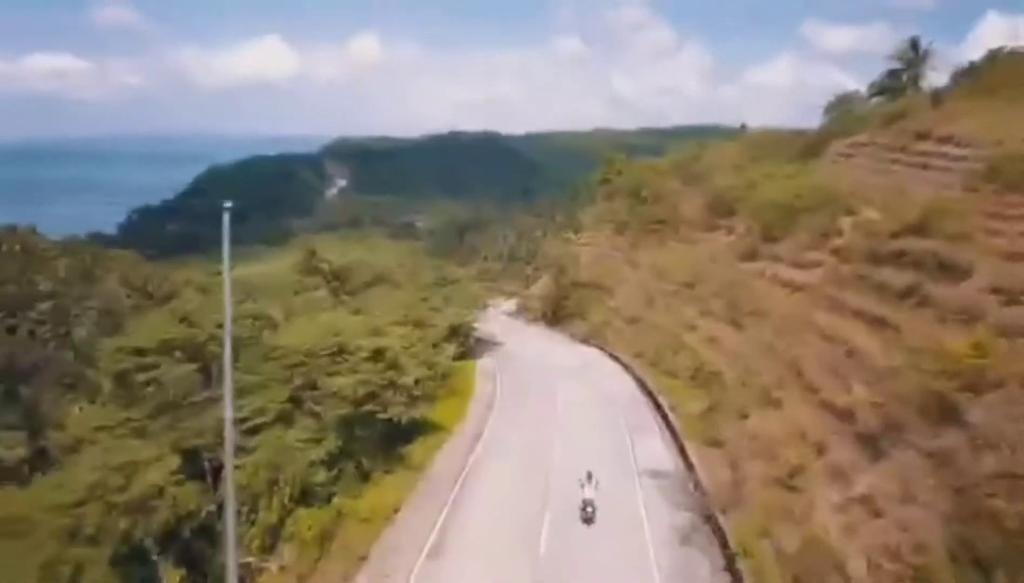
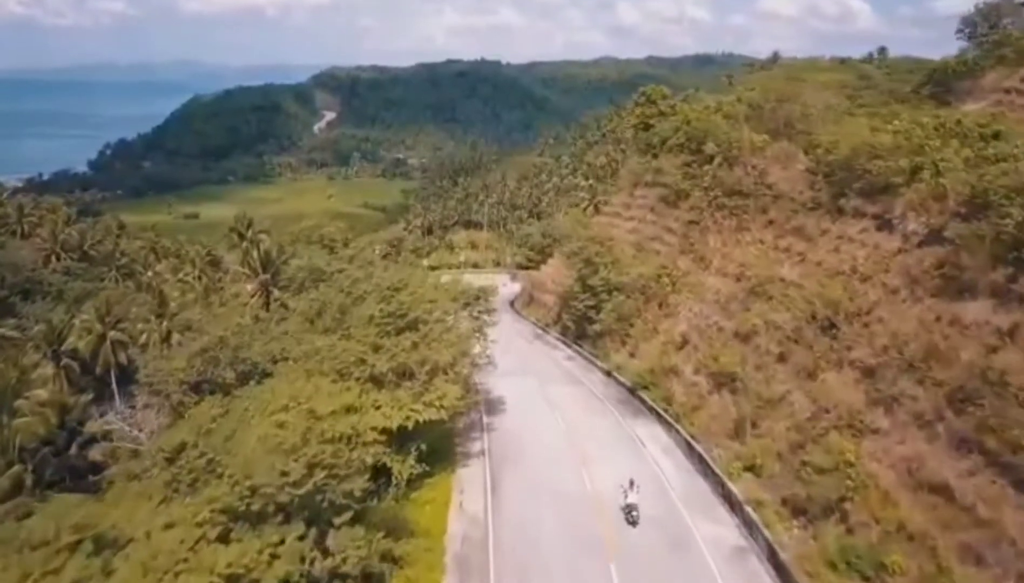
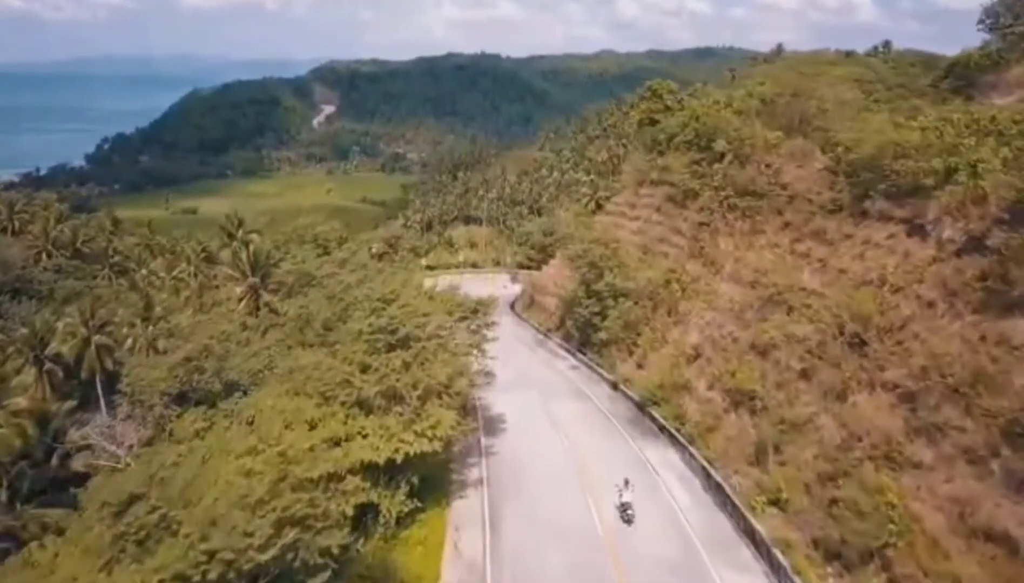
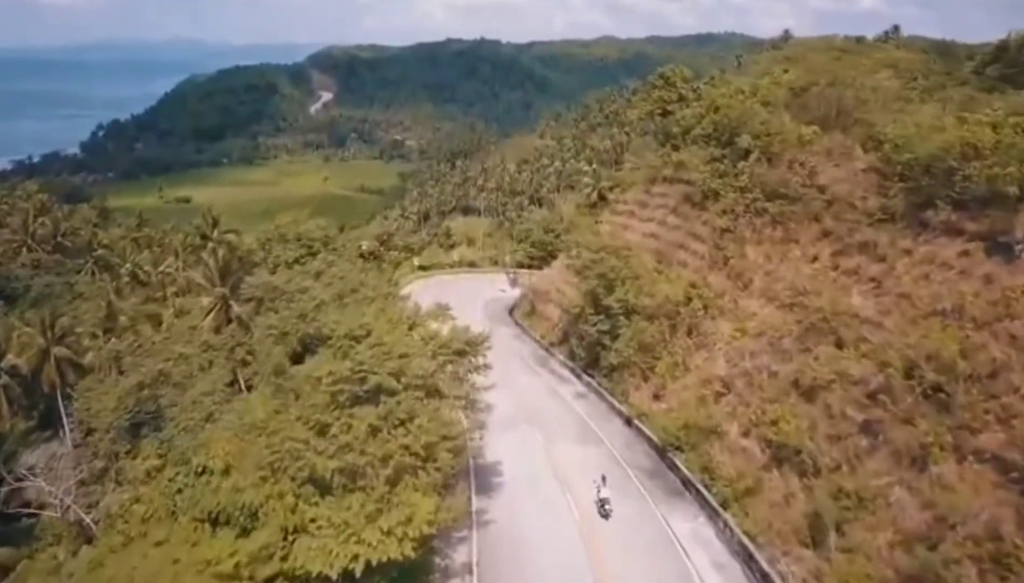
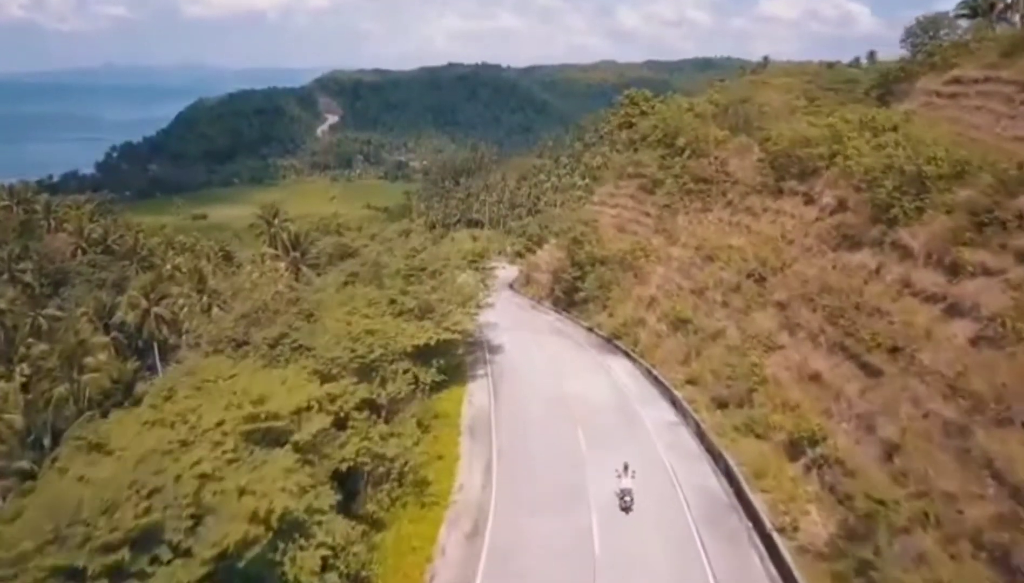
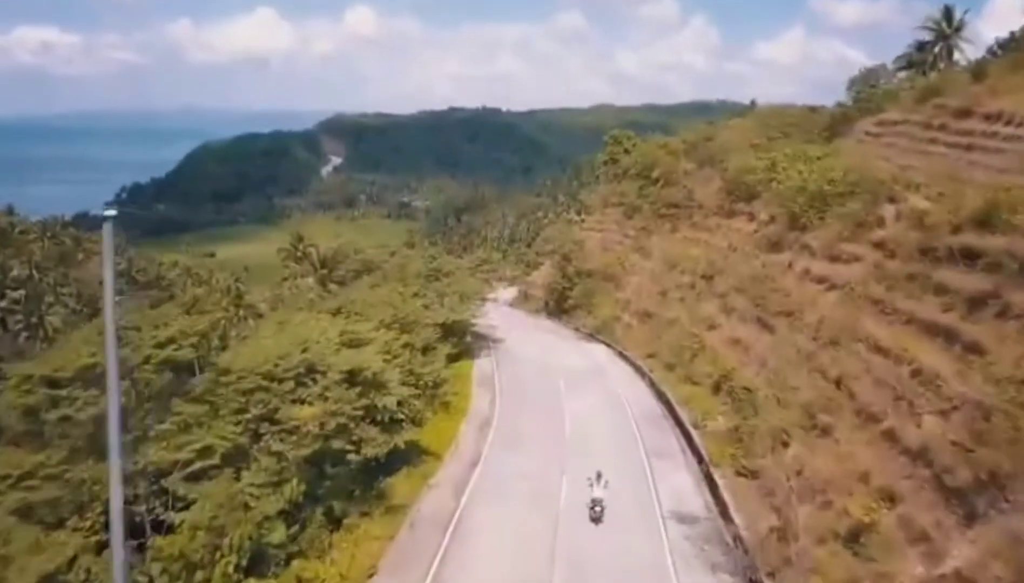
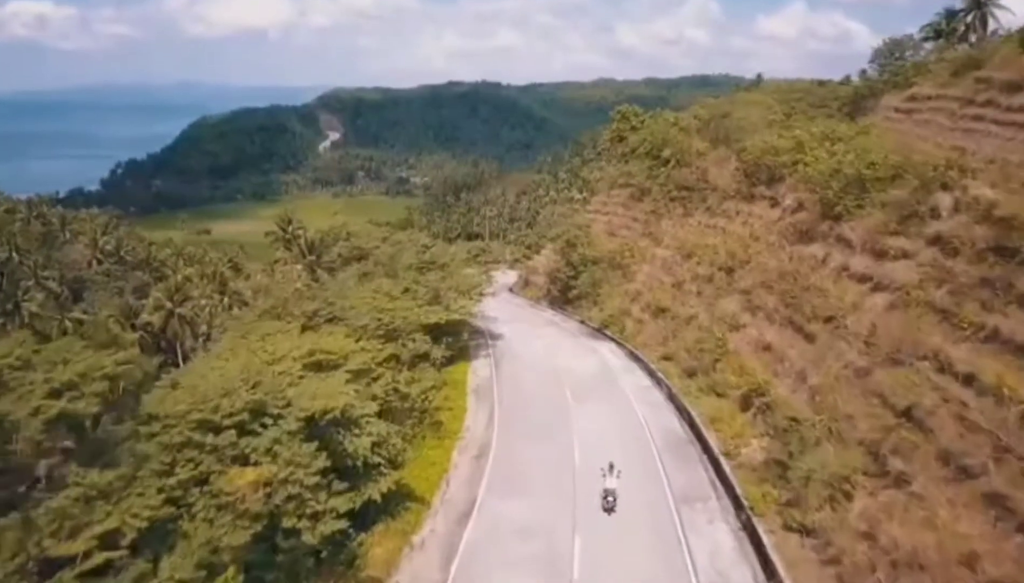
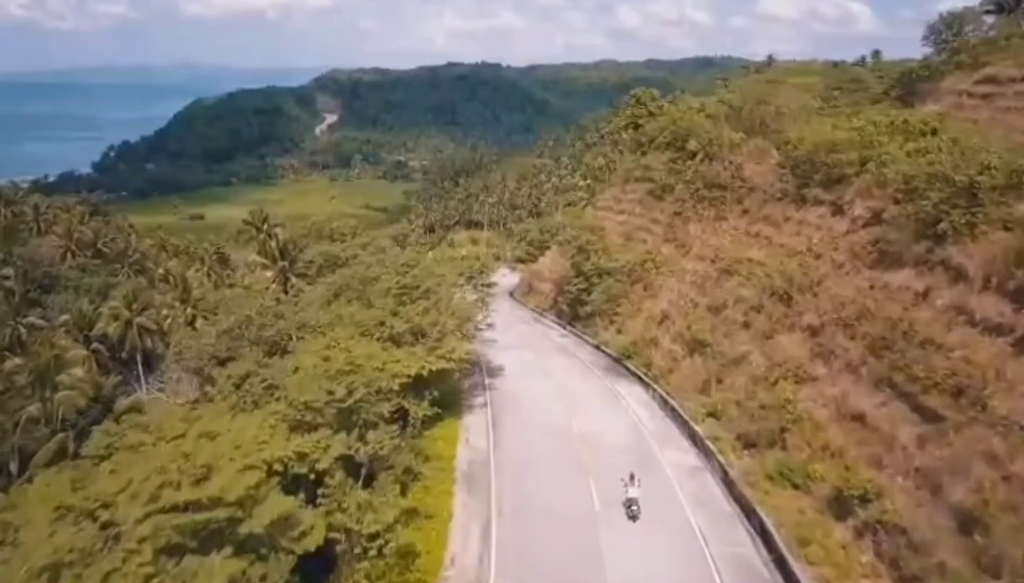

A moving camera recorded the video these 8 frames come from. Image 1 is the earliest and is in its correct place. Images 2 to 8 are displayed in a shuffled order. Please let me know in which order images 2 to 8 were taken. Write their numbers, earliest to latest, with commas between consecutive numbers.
6, 7, 5, 8, 2, 3, 4
